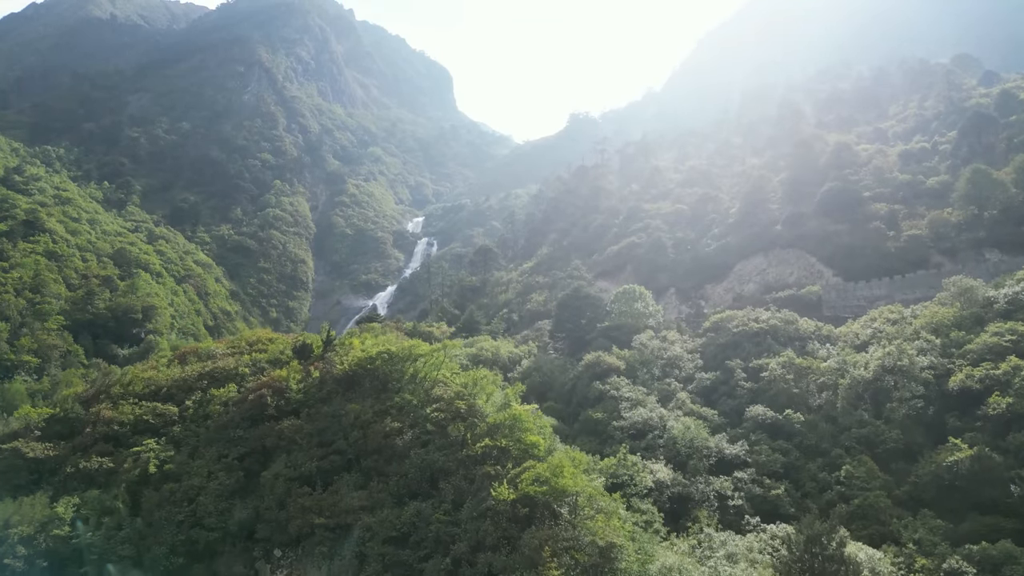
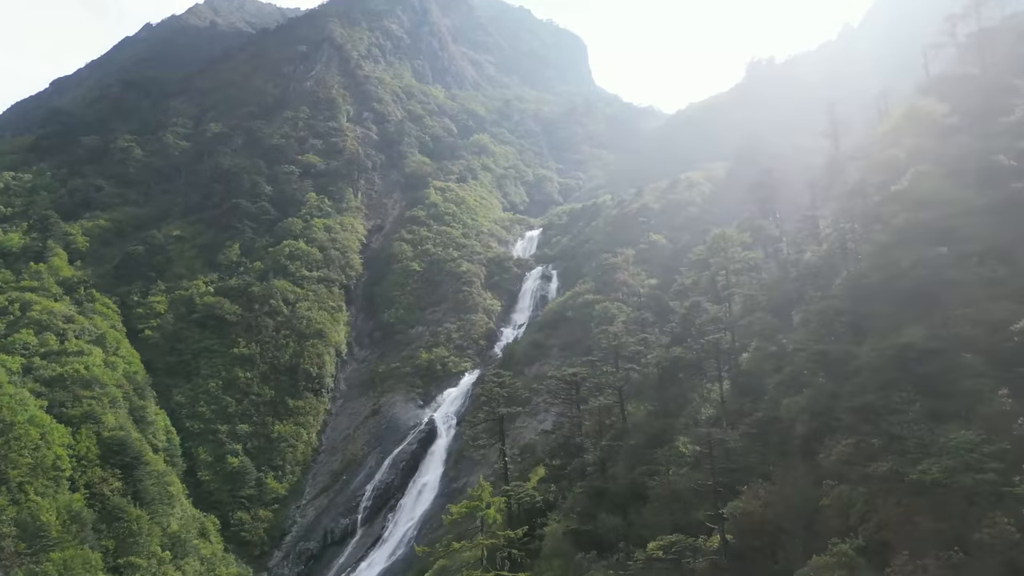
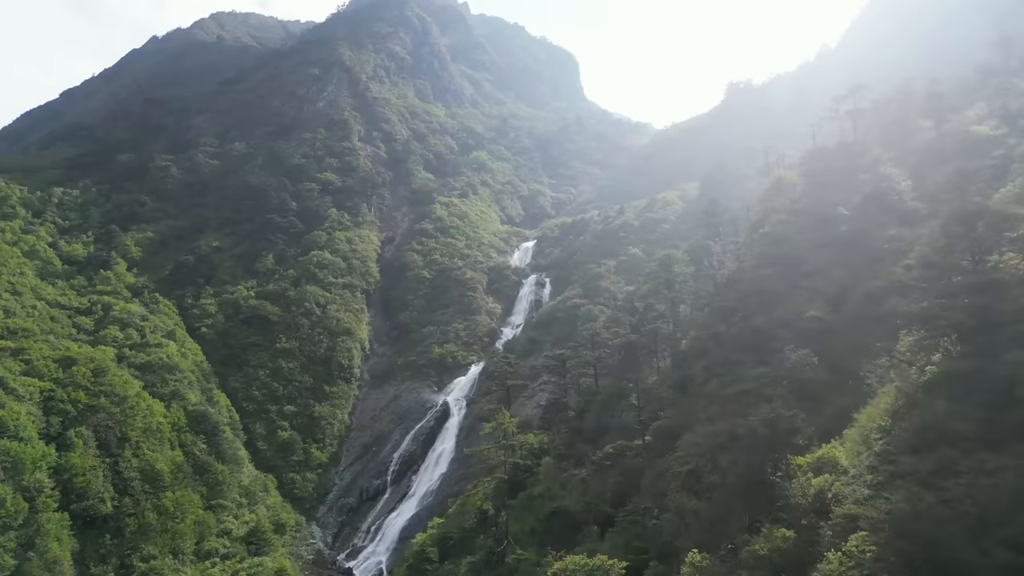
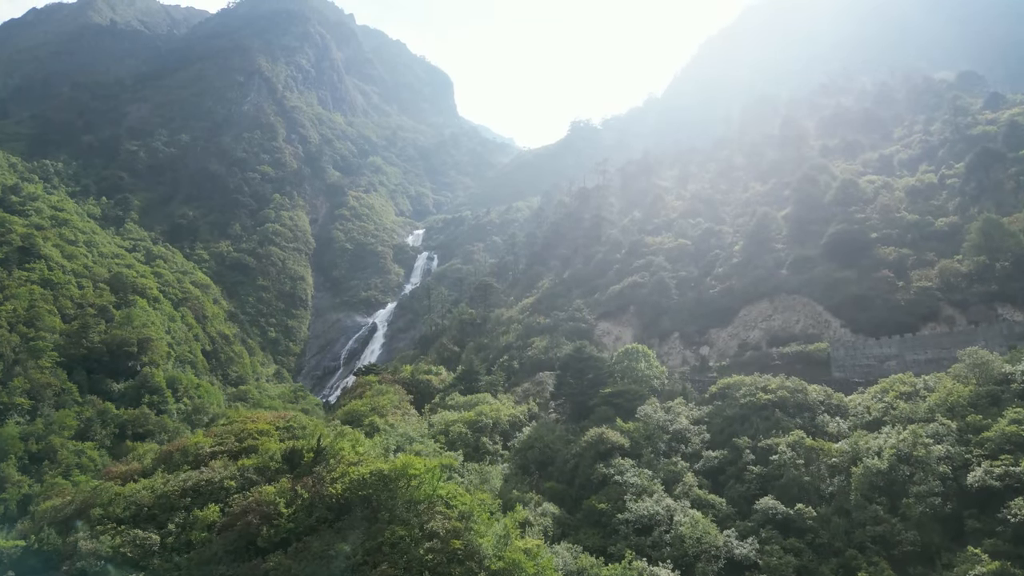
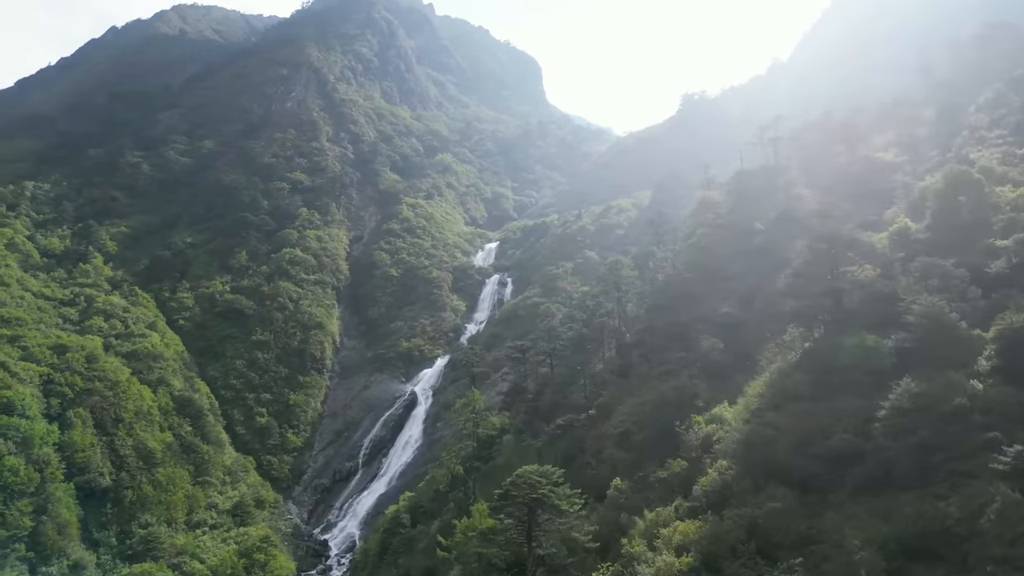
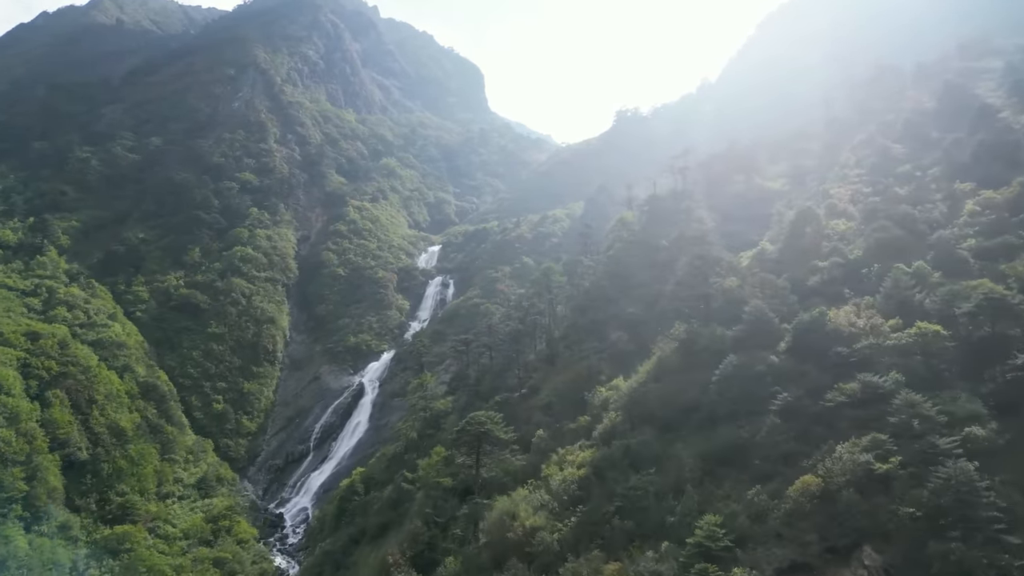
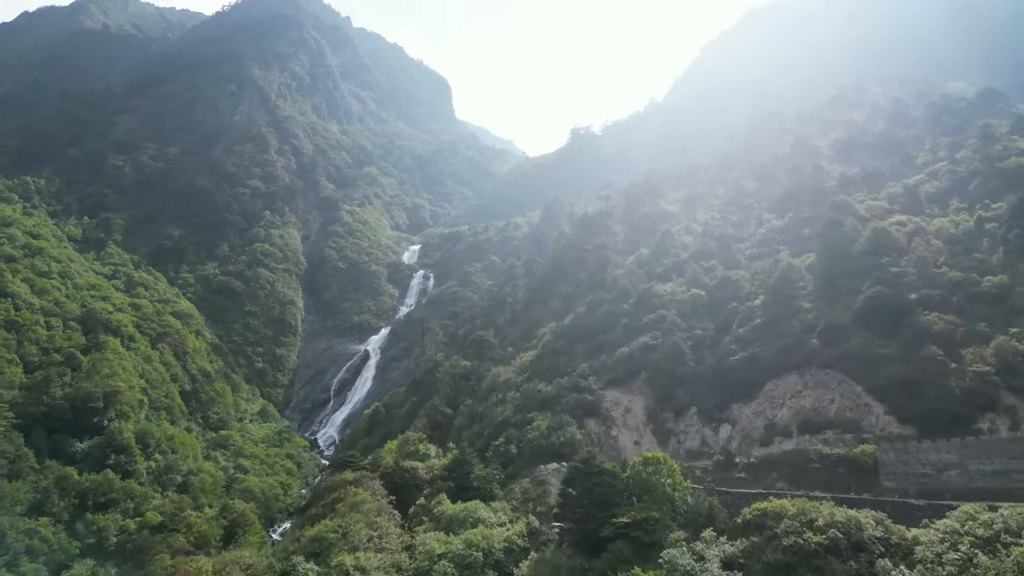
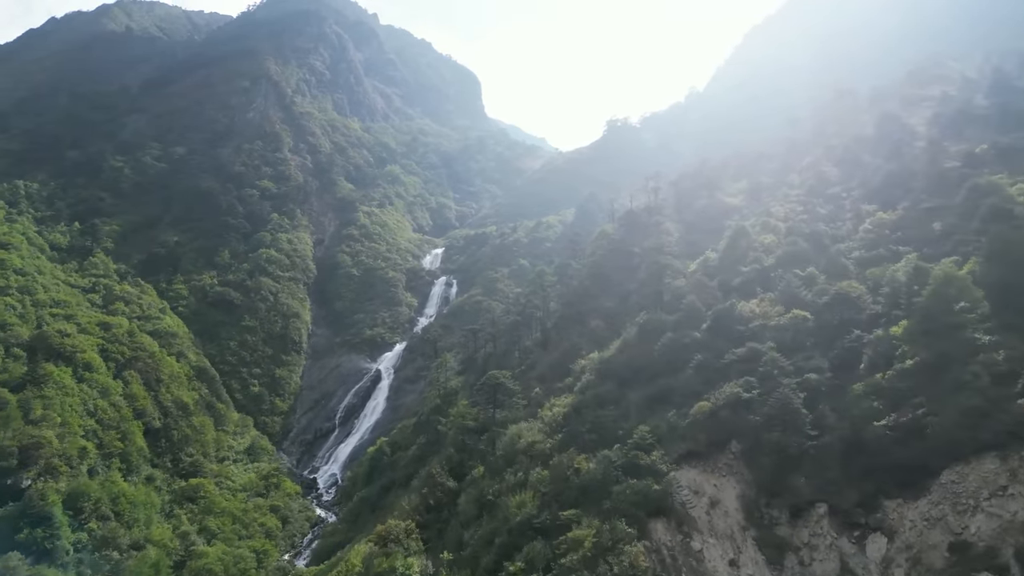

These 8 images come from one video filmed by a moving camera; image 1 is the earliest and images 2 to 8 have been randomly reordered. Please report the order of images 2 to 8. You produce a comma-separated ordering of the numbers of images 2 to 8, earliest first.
4, 7, 8, 6, 5, 3, 2
